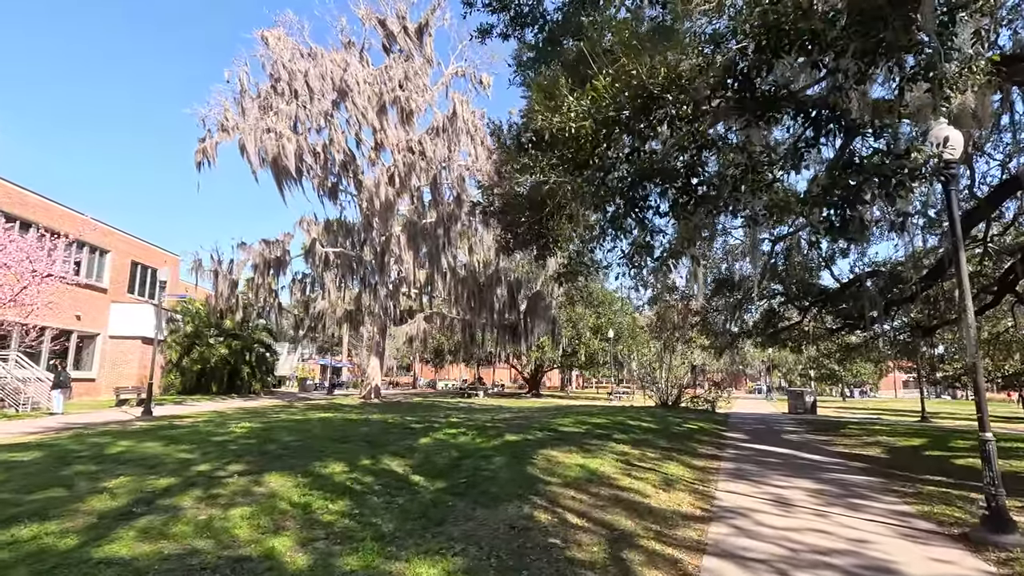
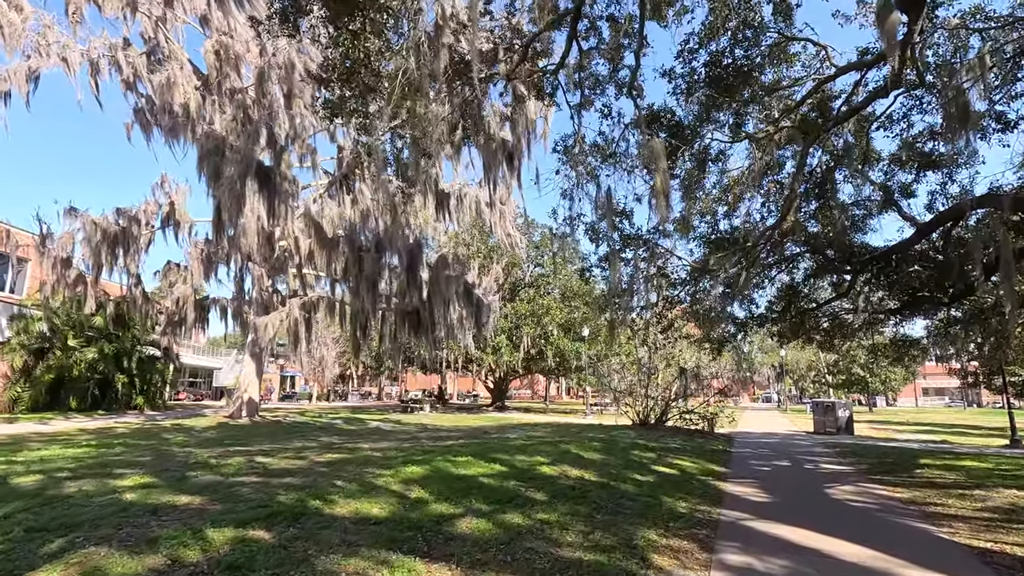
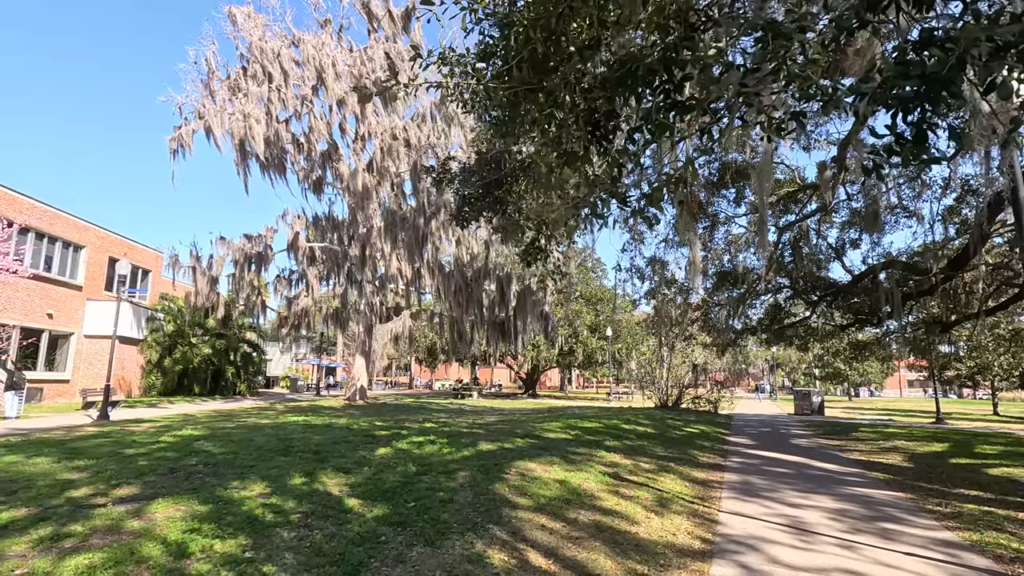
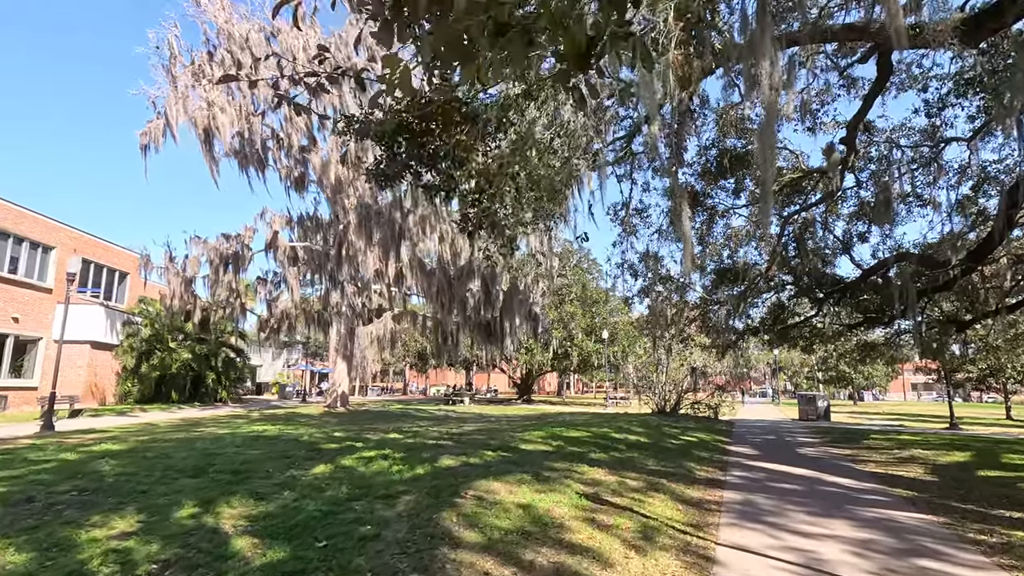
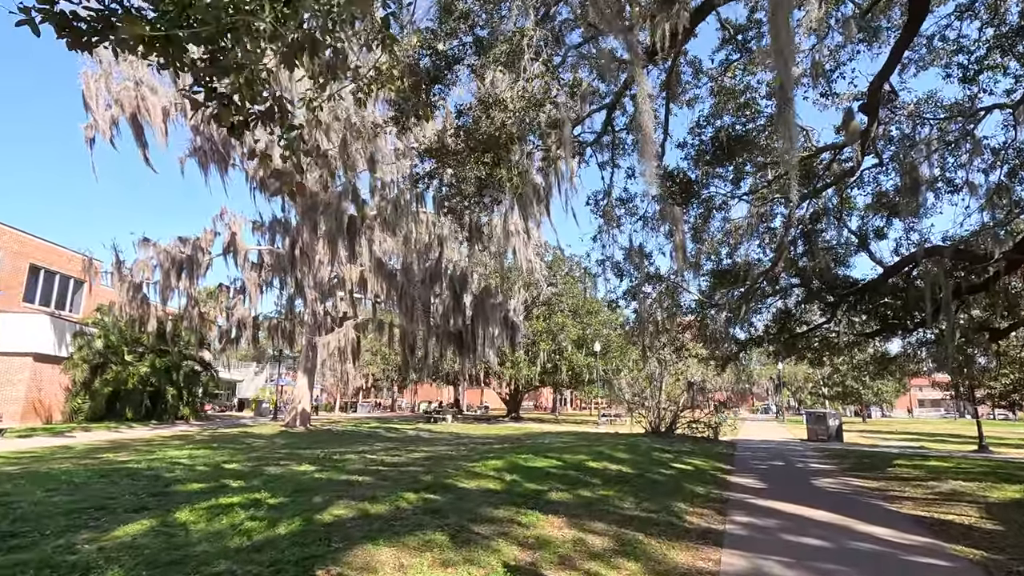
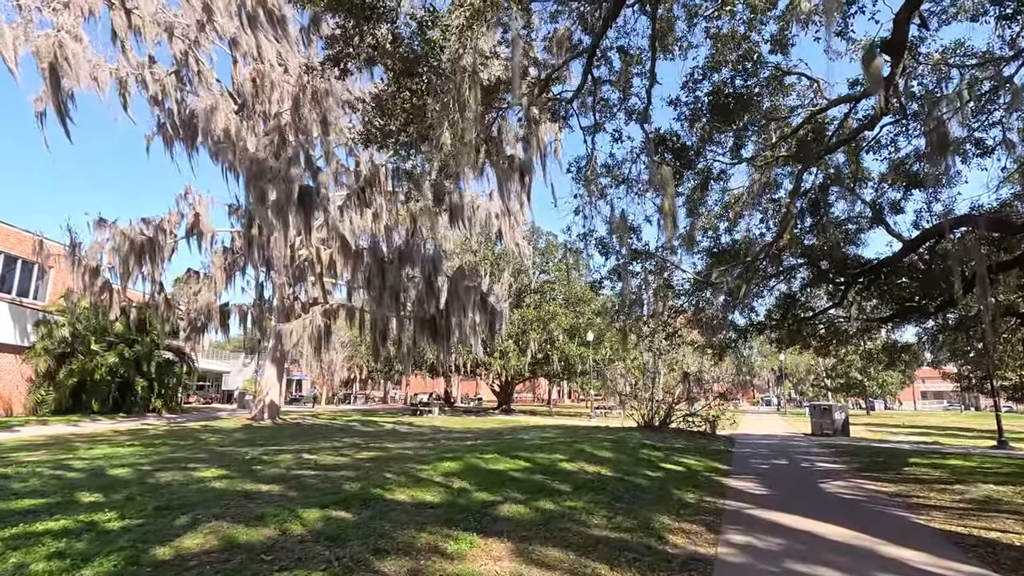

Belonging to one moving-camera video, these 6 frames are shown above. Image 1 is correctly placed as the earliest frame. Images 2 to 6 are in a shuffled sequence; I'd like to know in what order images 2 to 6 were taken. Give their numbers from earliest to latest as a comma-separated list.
3, 4, 5, 6, 2
